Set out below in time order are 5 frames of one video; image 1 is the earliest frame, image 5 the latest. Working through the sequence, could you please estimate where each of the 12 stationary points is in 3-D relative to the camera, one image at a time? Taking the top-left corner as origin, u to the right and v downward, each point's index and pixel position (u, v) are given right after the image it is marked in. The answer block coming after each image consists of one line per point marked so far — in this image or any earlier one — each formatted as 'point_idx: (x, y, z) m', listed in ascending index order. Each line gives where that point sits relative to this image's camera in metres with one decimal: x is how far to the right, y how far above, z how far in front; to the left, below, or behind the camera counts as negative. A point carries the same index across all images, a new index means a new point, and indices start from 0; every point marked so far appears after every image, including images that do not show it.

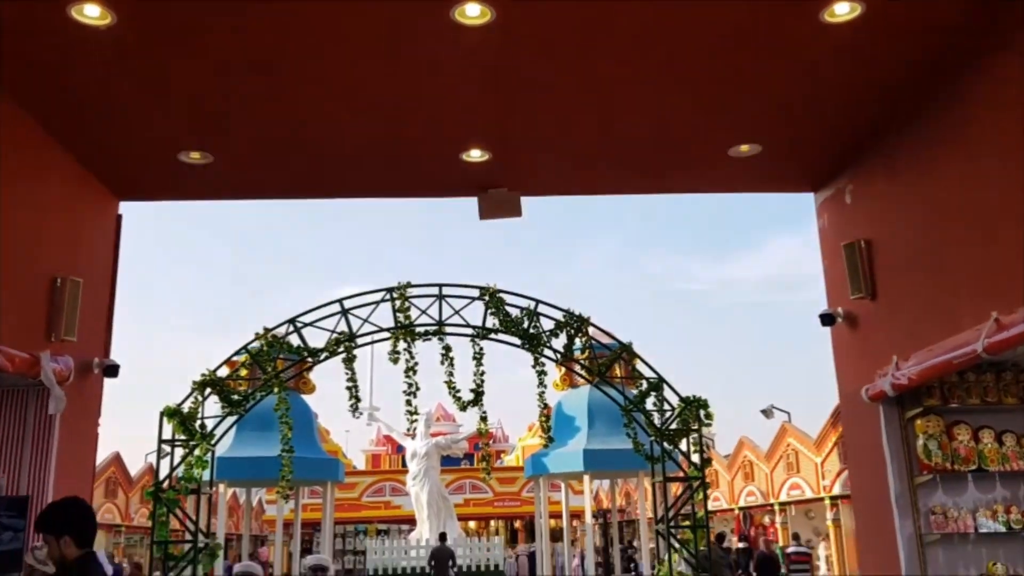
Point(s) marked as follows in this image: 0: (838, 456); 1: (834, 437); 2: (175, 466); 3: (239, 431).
0: (+6.3, -3.3, +17.7) m
1: (+6.4, -2.9, +17.9) m
2: (-3.6, -1.9, +9.7) m
3: (-4.7, -2.4, +15.6) m
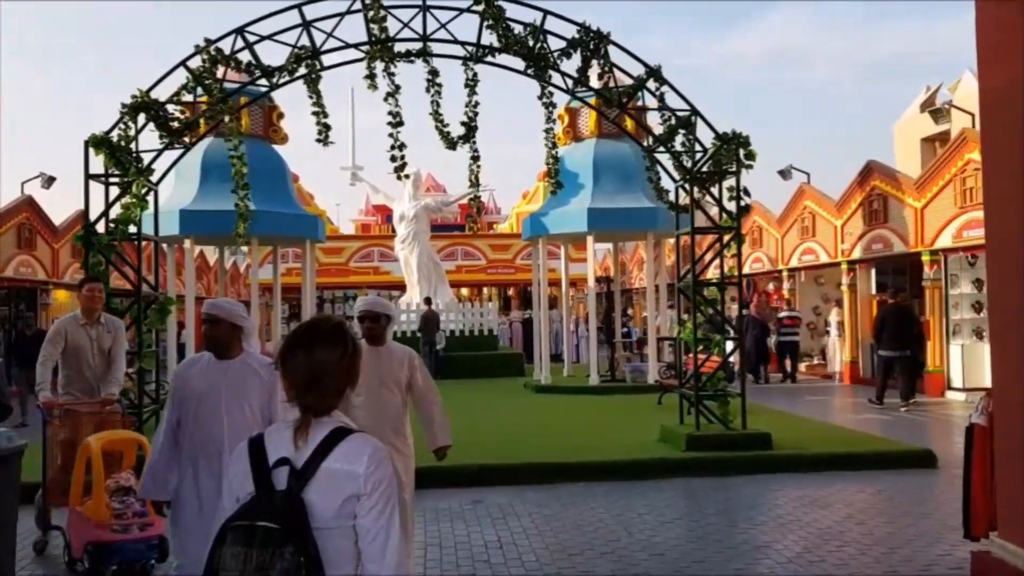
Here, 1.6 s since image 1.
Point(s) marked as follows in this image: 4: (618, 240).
0: (+6.3, +1.2, +16.3) m
1: (+6.3, +1.6, +16.4) m
2: (-3.6, +0.7, +8.1) m
3: (-4.8, +1.6, +14.0) m
4: (+1.8, +0.8, +15.3) m
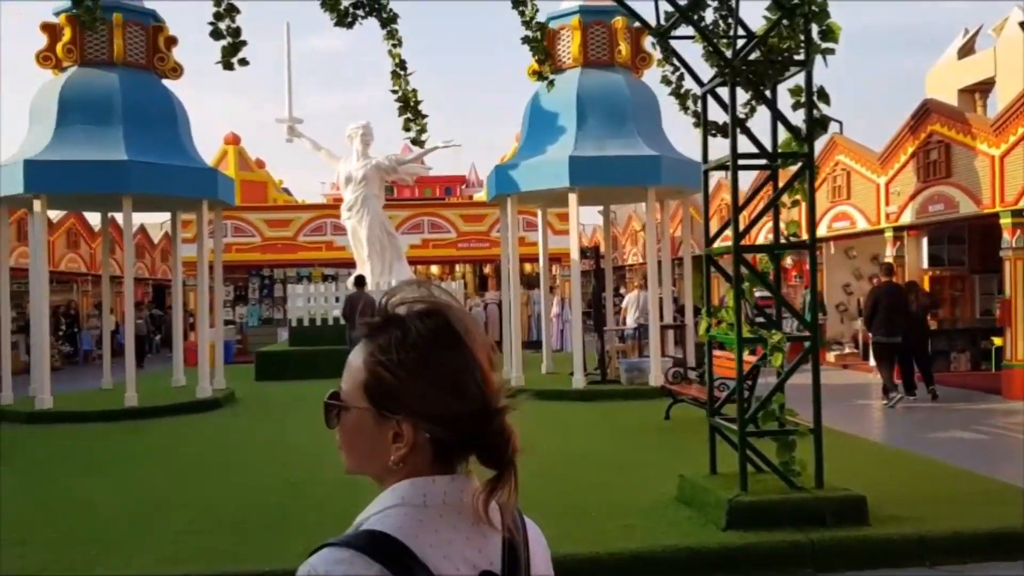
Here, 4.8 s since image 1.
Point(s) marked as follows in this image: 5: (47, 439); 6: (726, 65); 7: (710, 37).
0: (+5.8, +1.6, +13.0) m
1: (+5.8, +2.0, +13.1) m
2: (-4.0, +0.9, +4.8) m
3: (-5.2, +1.9, +10.6) m
4: (+1.3, +1.2, +11.9) m
5: (-4.7, -1.5, +9.2) m
6: (+1.2, +1.3, +5.2) m
7: (+1.1, +1.4, +5.2) m
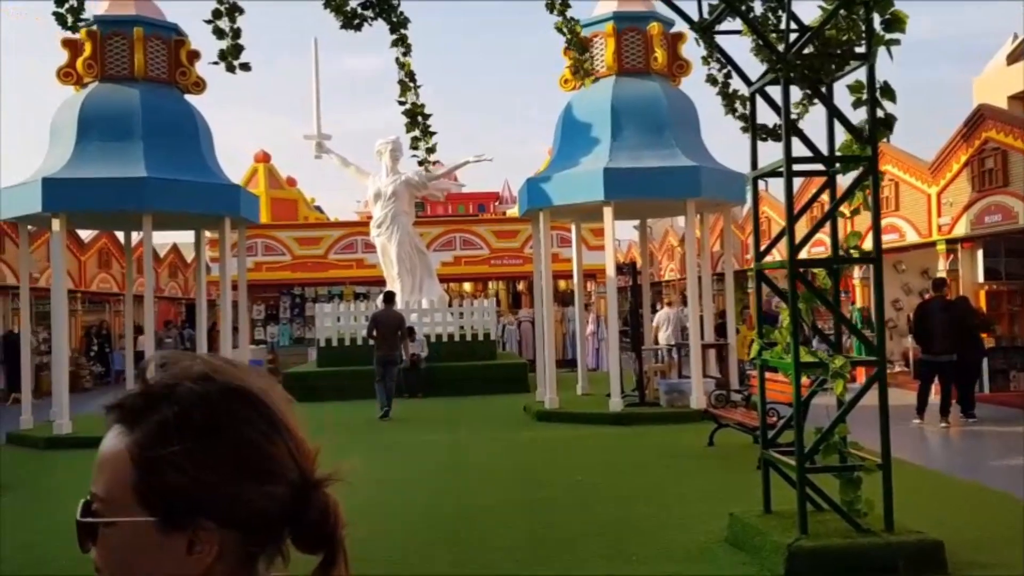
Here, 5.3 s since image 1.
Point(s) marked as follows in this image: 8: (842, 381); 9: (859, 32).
0: (+6.2, +1.4, +12.3) m
1: (+6.2, +1.8, +12.5) m
2: (-3.9, +0.7, +4.5) m
3: (-4.9, +1.7, +10.3) m
4: (+1.7, +0.9, +11.4) m
5: (-4.4, -1.7, +8.8) m
6: (+1.4, +1.2, +4.7) m
7: (+1.3, +1.3, +4.8) m
8: (+1.7, -0.5, +4.6) m
9: (+1.8, +1.3, +4.7) m
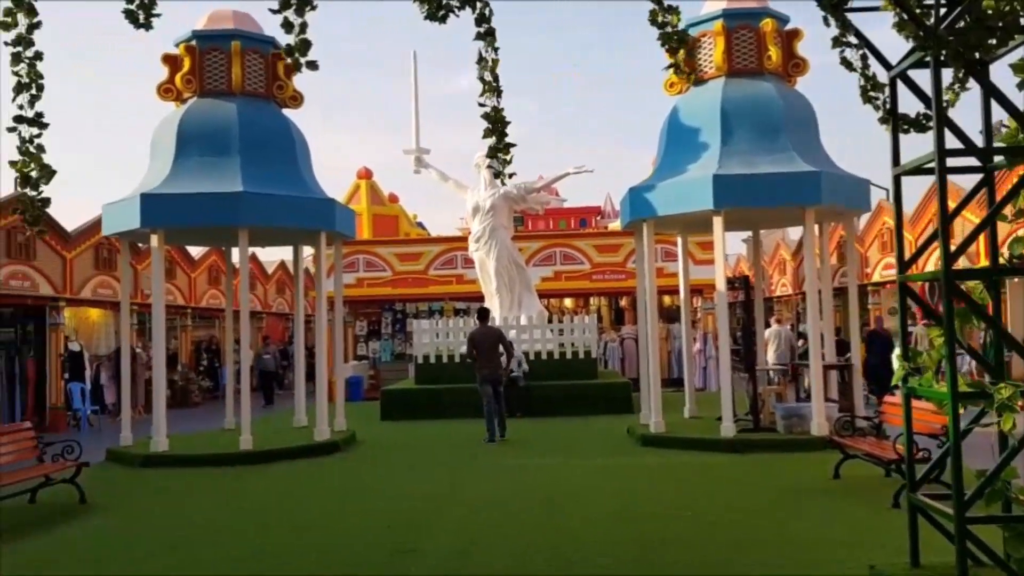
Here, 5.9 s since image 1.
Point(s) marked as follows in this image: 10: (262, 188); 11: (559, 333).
0: (+7.5, +1.2, +11.0) m
1: (+7.5, +1.6, +11.2) m
2: (-3.4, +0.7, +4.4) m
3: (-3.8, +1.5, +10.3) m
4: (+2.9, +0.8, +10.7) m
5: (-3.4, -1.9, +8.7) m
6: (+1.8, +1.1, +4.1) m
7: (+1.8, +1.3, +4.1) m
8: (+2.1, -0.5, +3.9) m
9: (+2.2, +1.2, +3.9) m
10: (-2.7, +1.1, +9.9) m
11: (+0.8, -0.7, +14.5) m
